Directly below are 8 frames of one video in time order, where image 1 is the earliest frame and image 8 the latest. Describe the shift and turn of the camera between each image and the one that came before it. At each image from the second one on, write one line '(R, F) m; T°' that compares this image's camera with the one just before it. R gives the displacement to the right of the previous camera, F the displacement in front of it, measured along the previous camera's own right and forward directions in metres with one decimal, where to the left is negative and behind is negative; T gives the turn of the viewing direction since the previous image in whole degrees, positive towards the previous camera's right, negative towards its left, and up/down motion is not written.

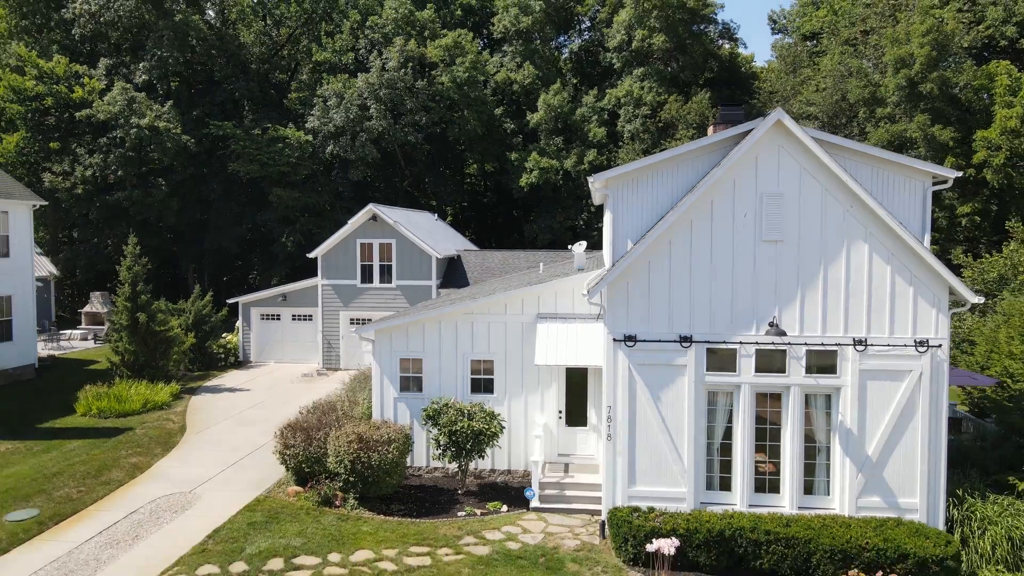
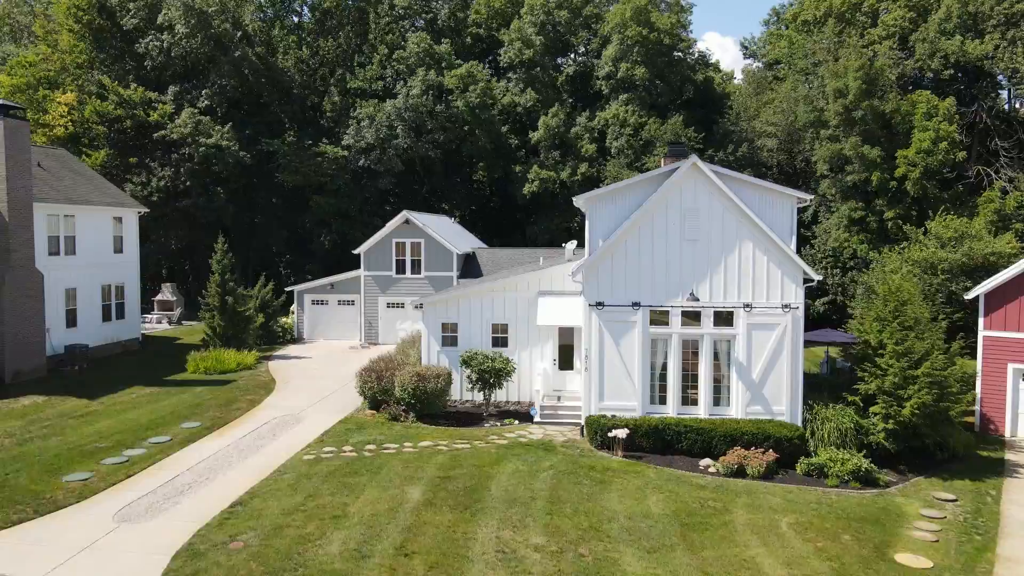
(-0.2, -5.0) m; 0°
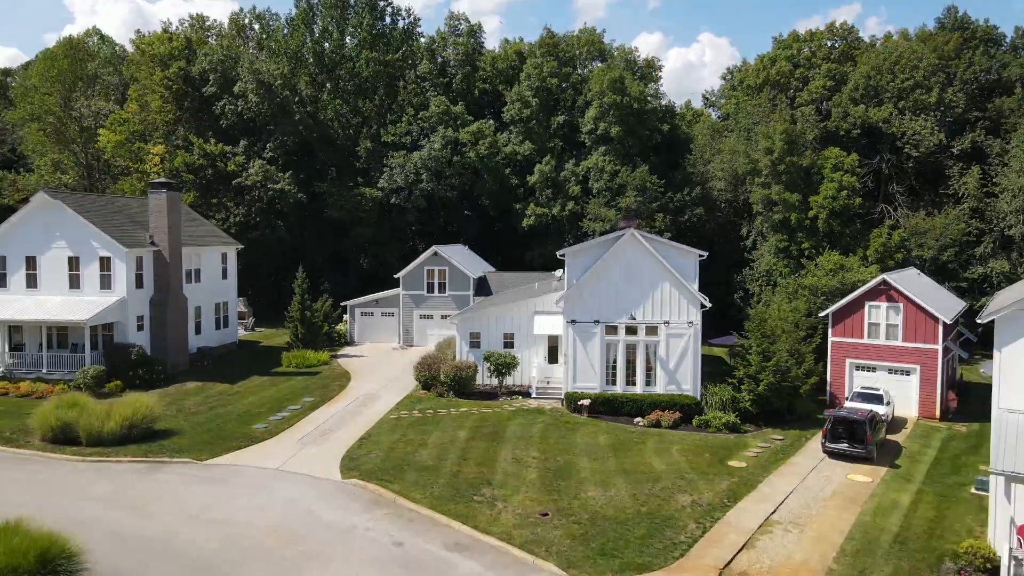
(-0.3, -8.2) m; 0°
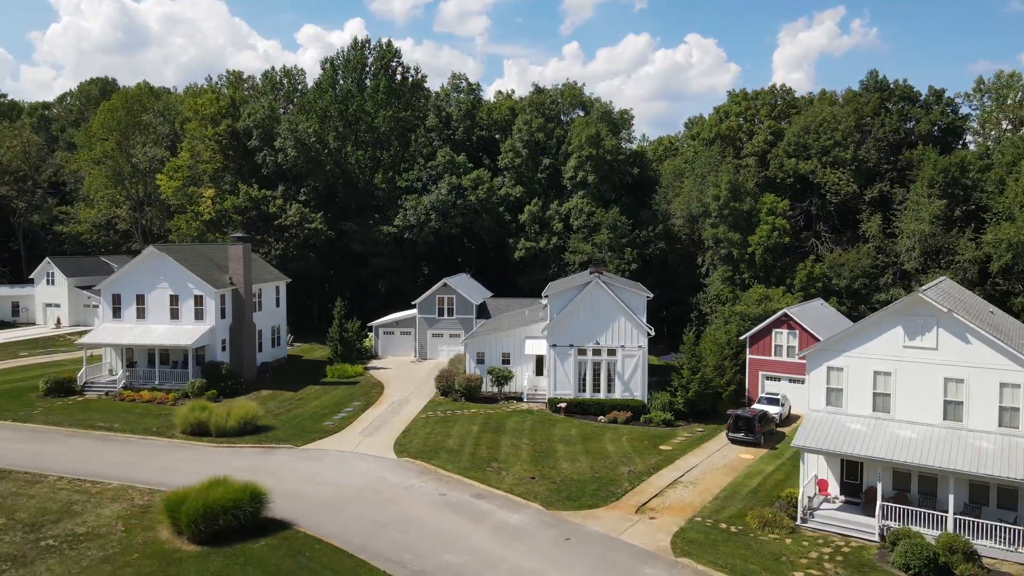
(-0.4, -8.1) m; +1°
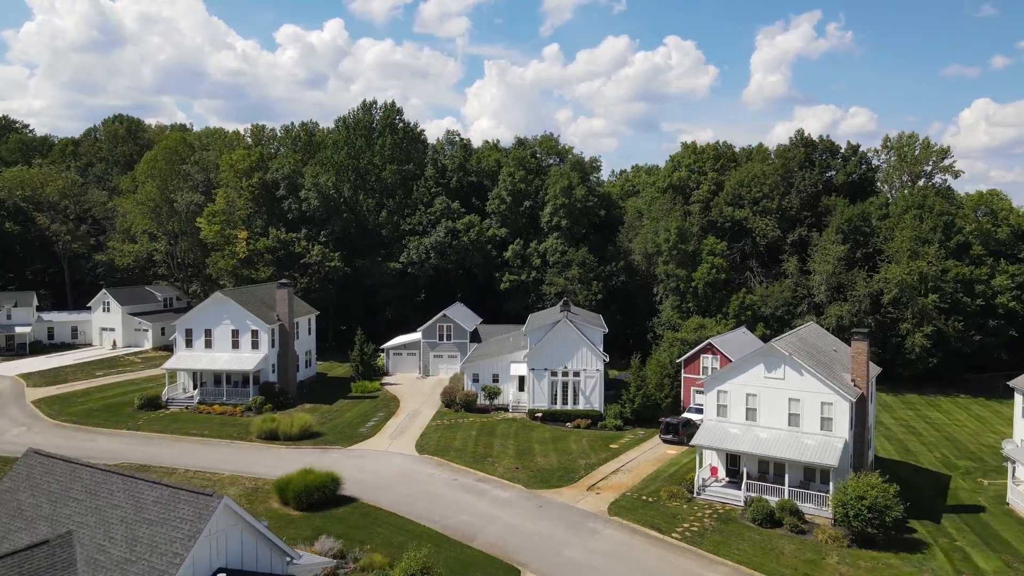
(-0.4, -9.5) m; +1°
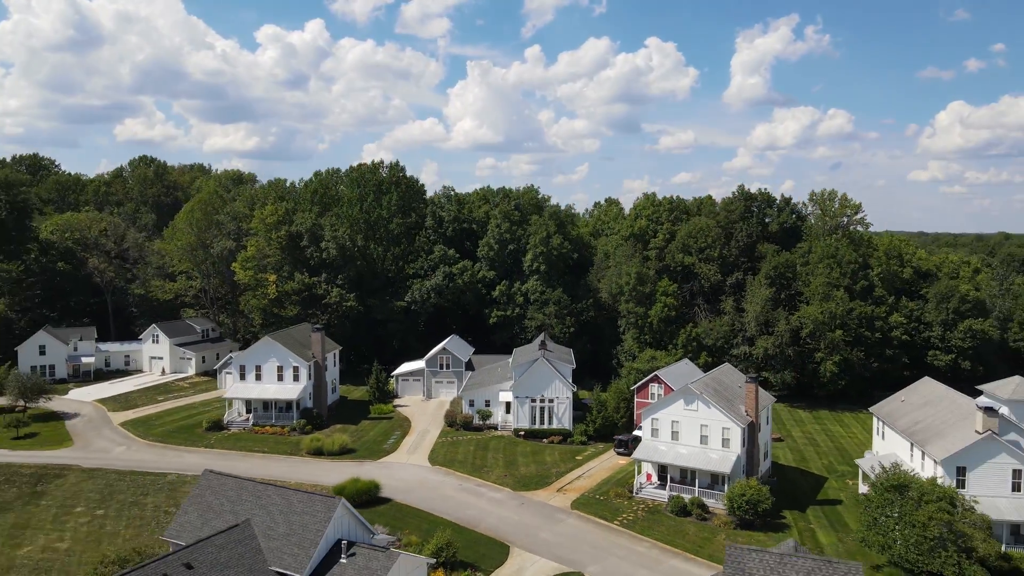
(-0.4, -11.1) m; +1°
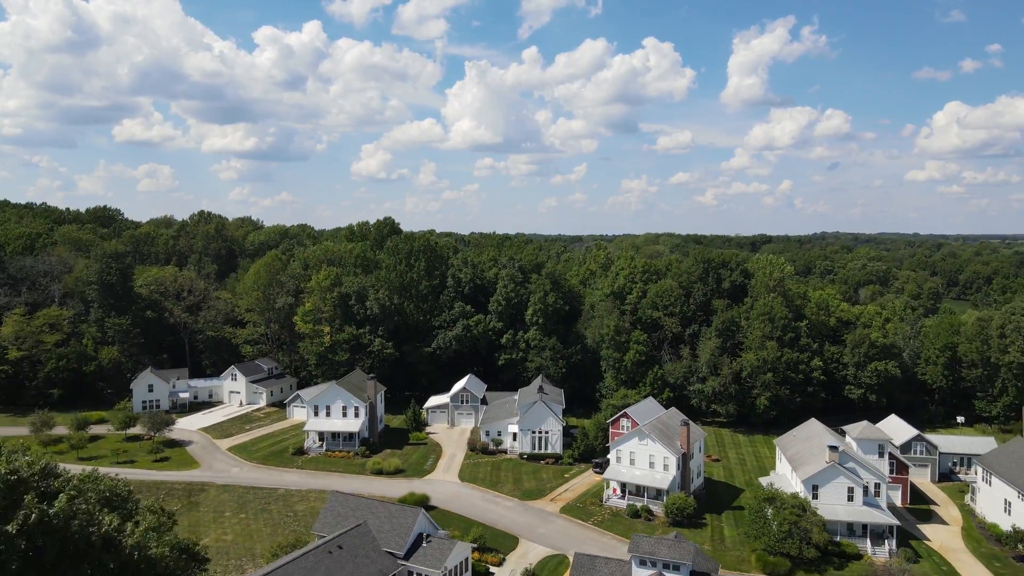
(-0.7, -17.9) m; 0°
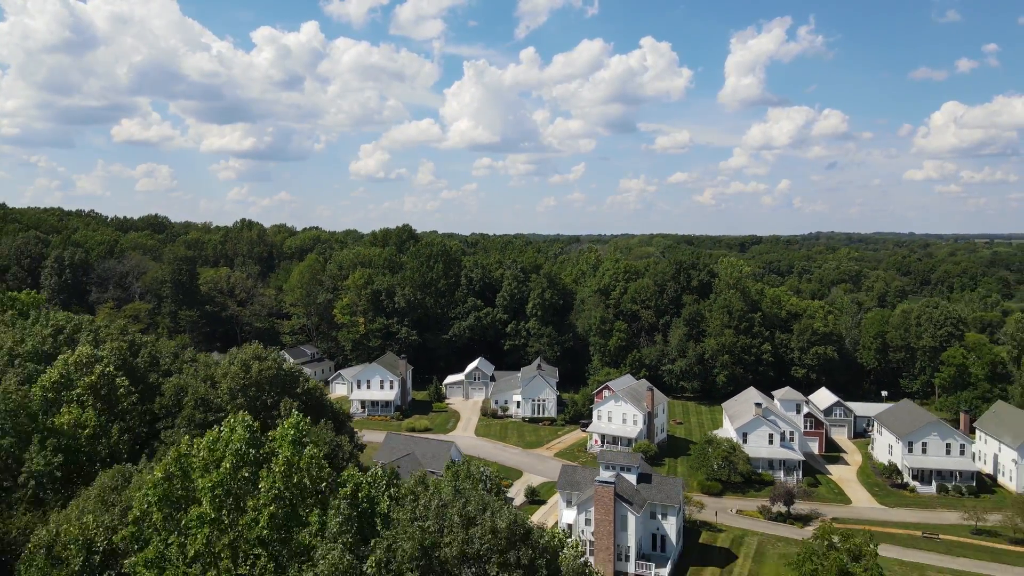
(-0.7, -17.4) m; 0°
